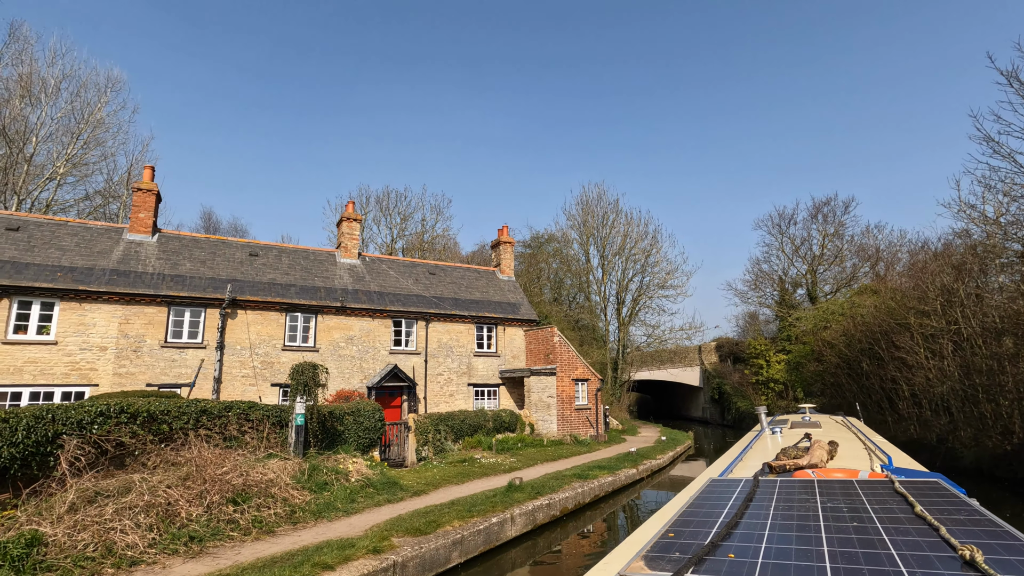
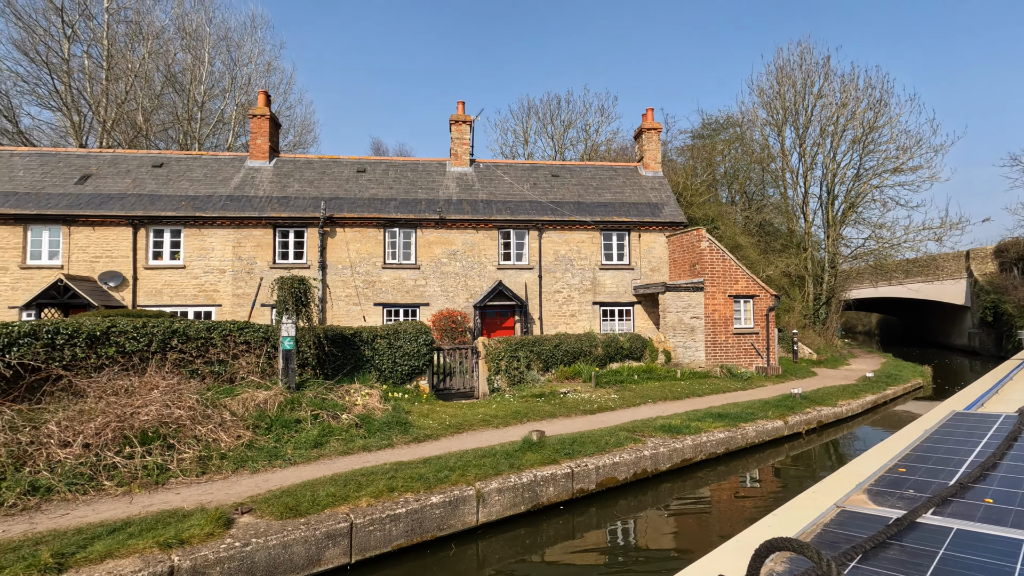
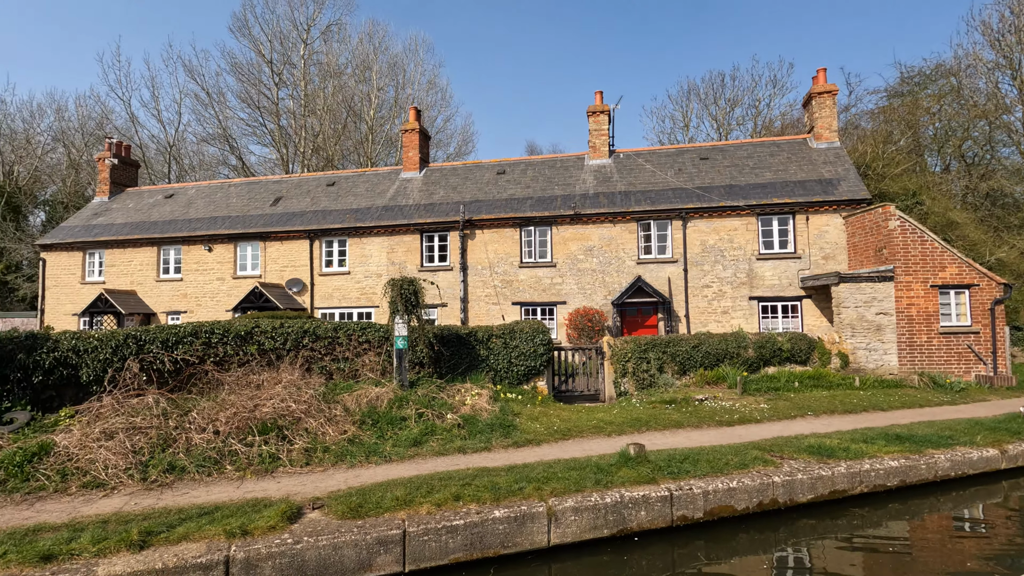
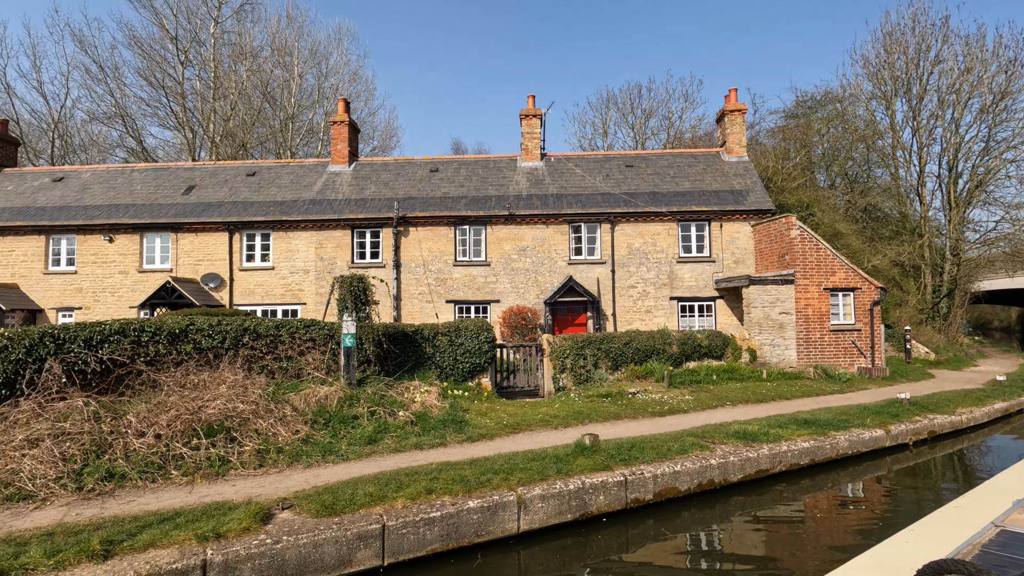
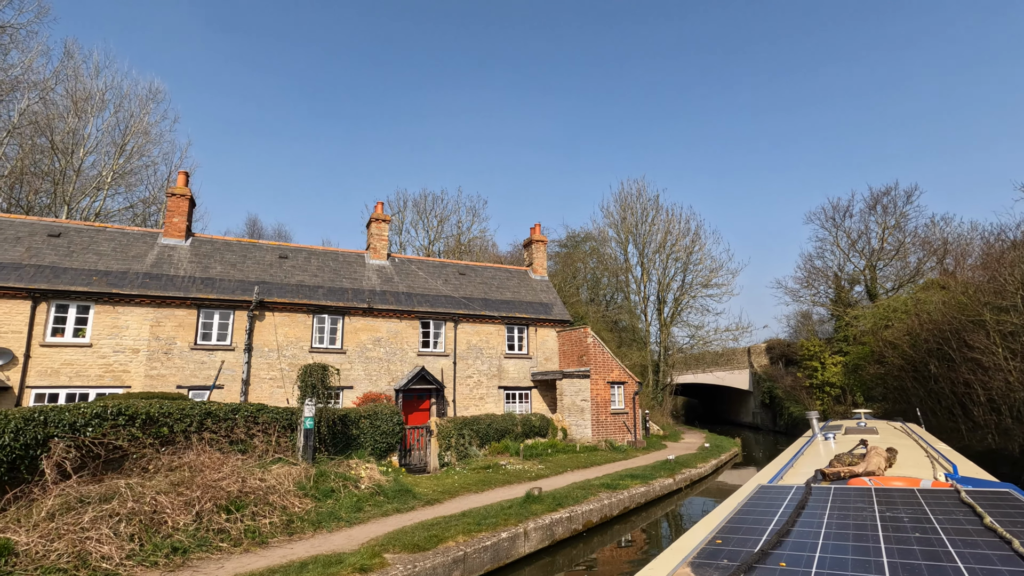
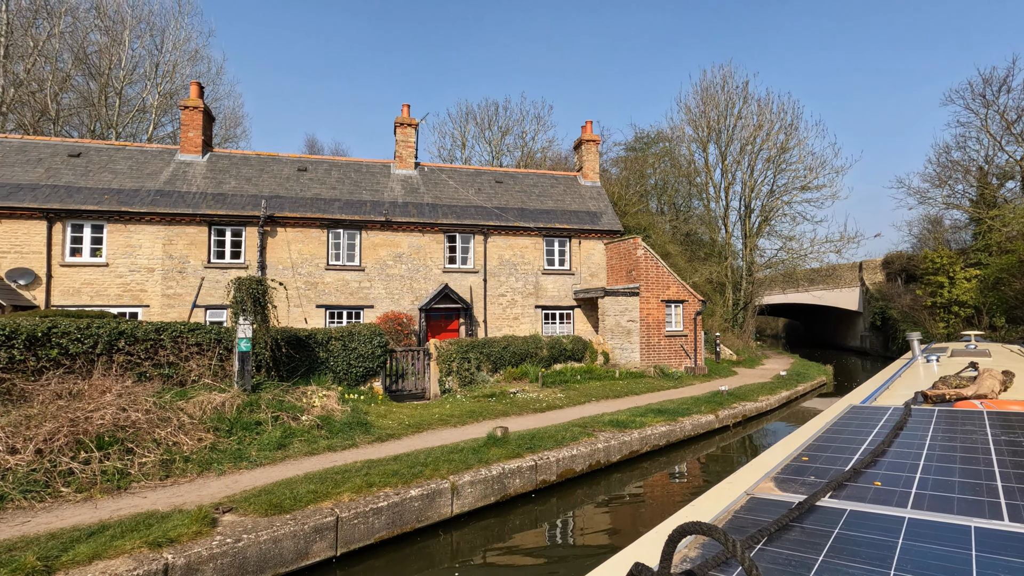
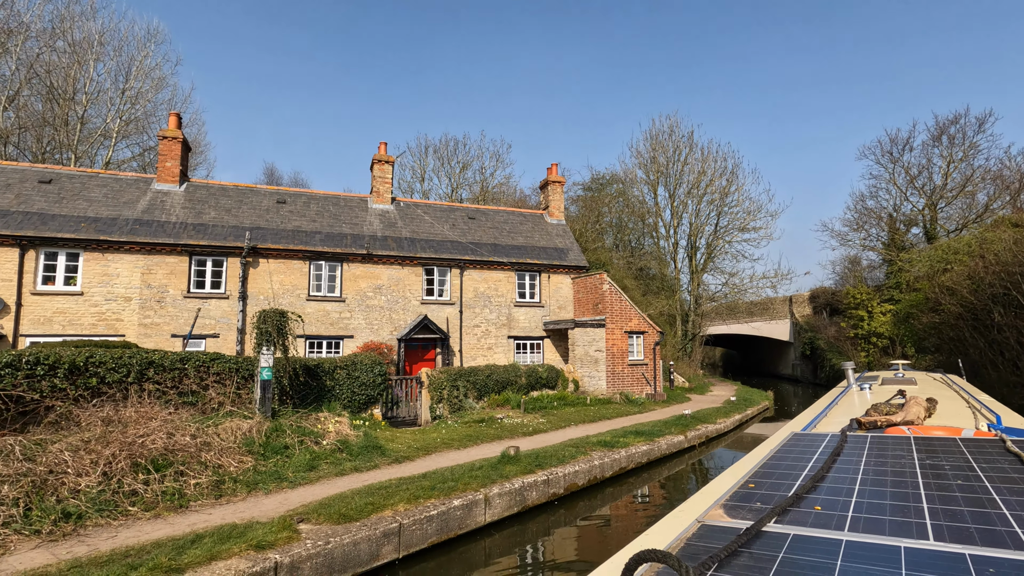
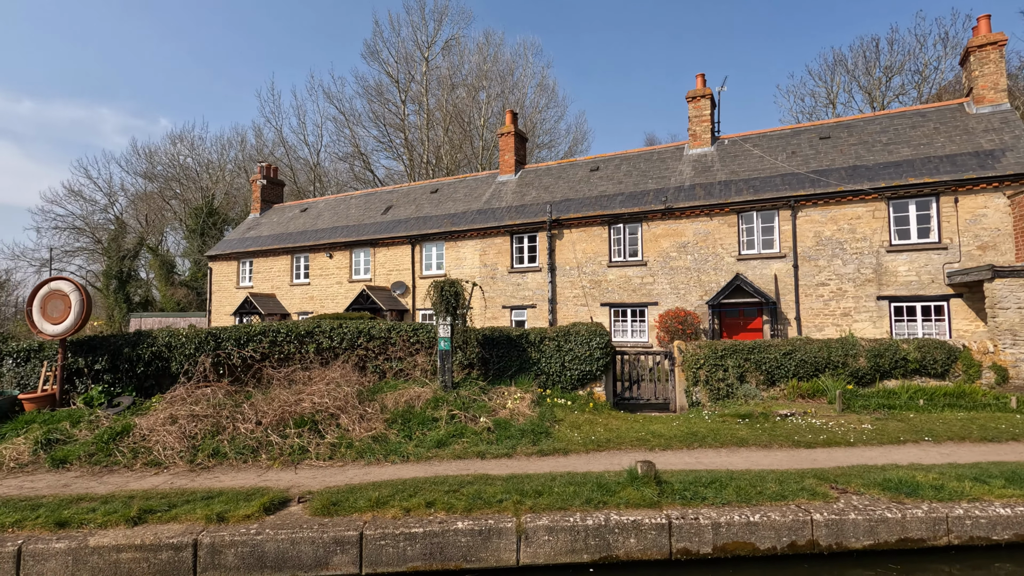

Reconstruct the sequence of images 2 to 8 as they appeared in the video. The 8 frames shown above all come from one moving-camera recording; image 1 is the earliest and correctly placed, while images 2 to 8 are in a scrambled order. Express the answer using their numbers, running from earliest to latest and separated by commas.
5, 7, 6, 2, 4, 3, 8
